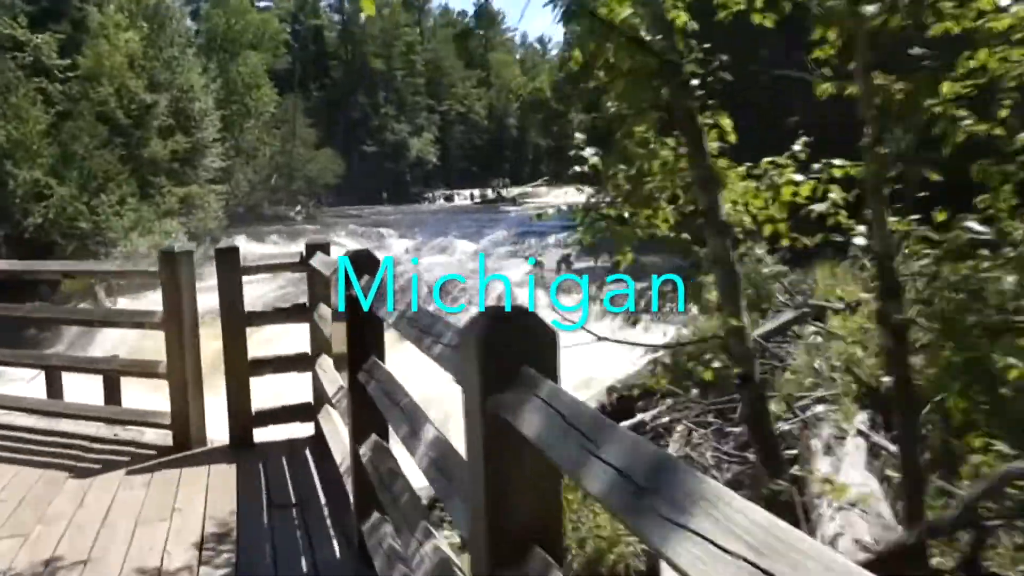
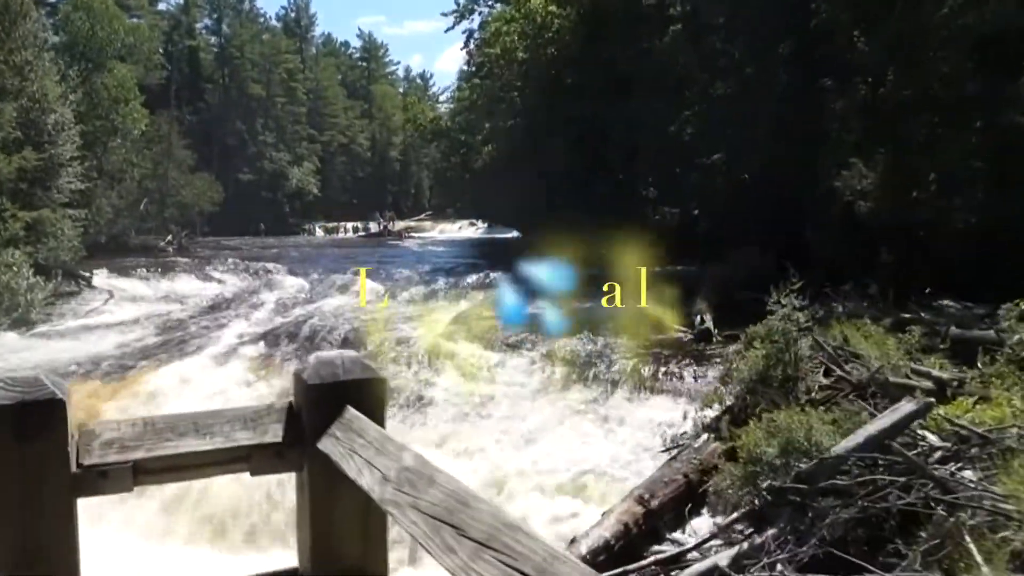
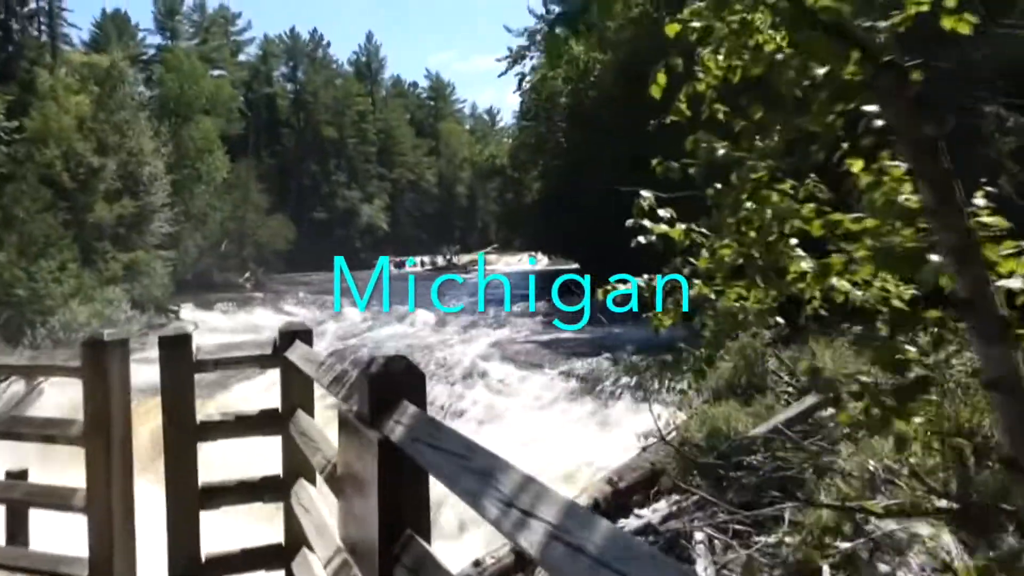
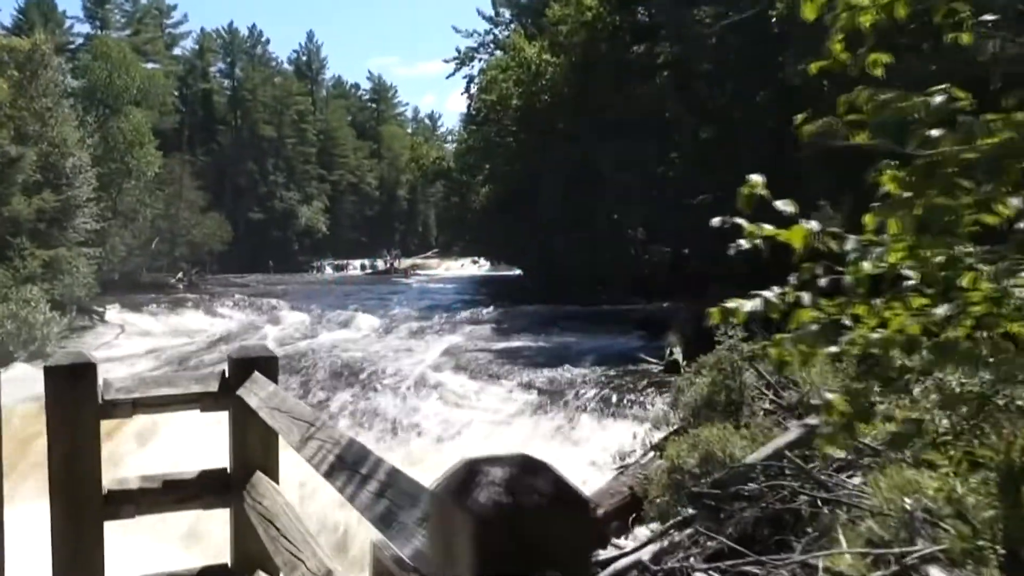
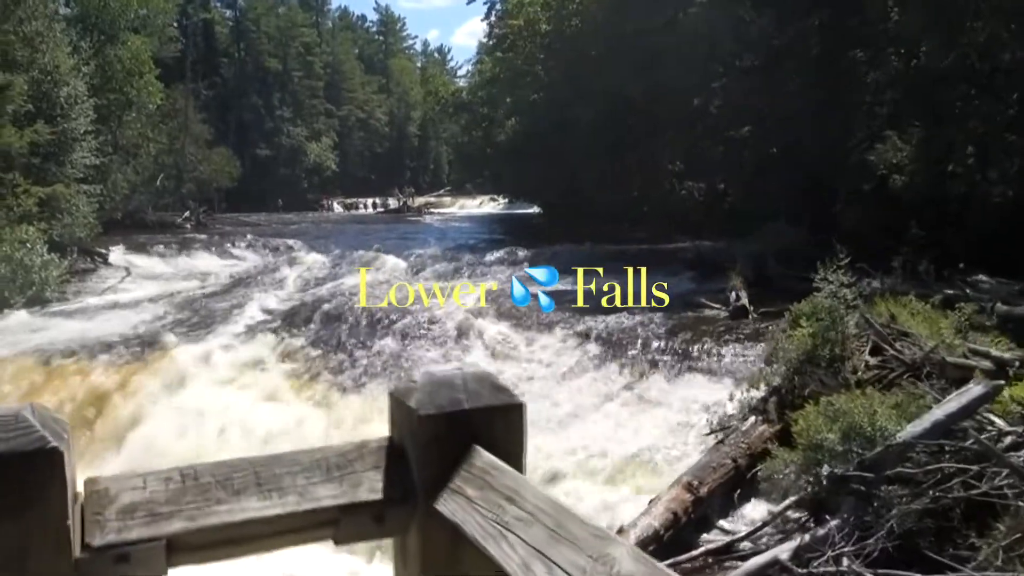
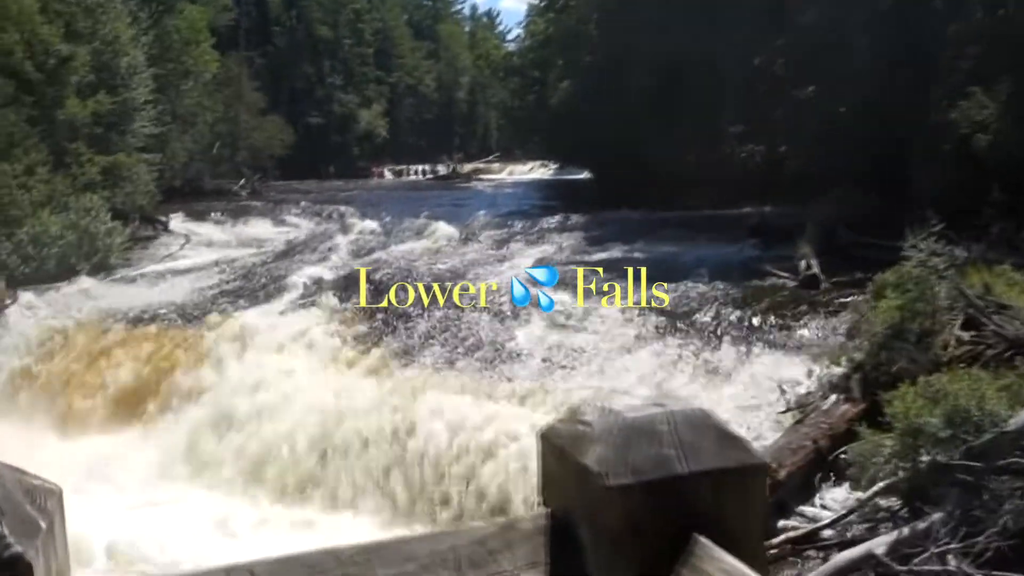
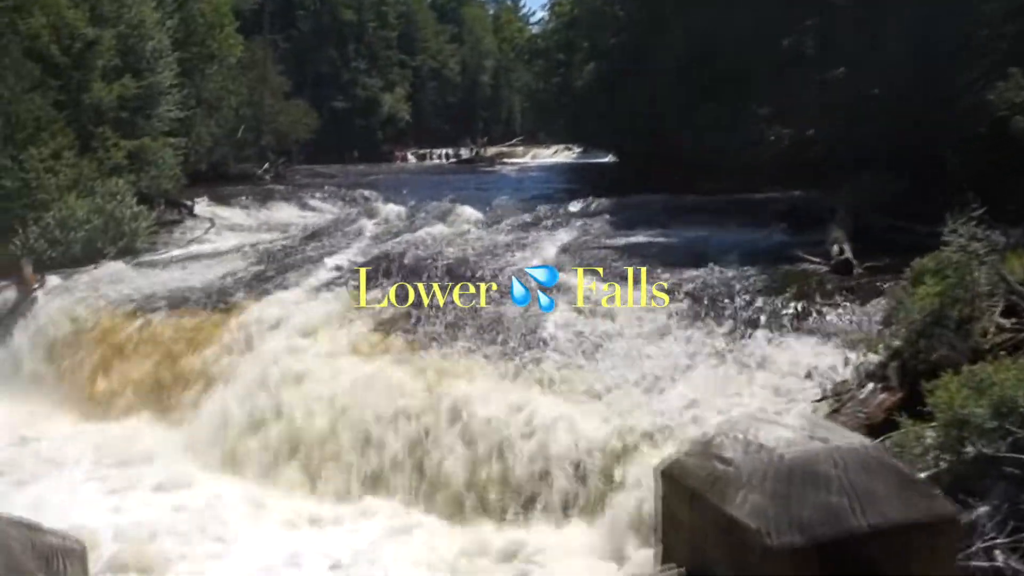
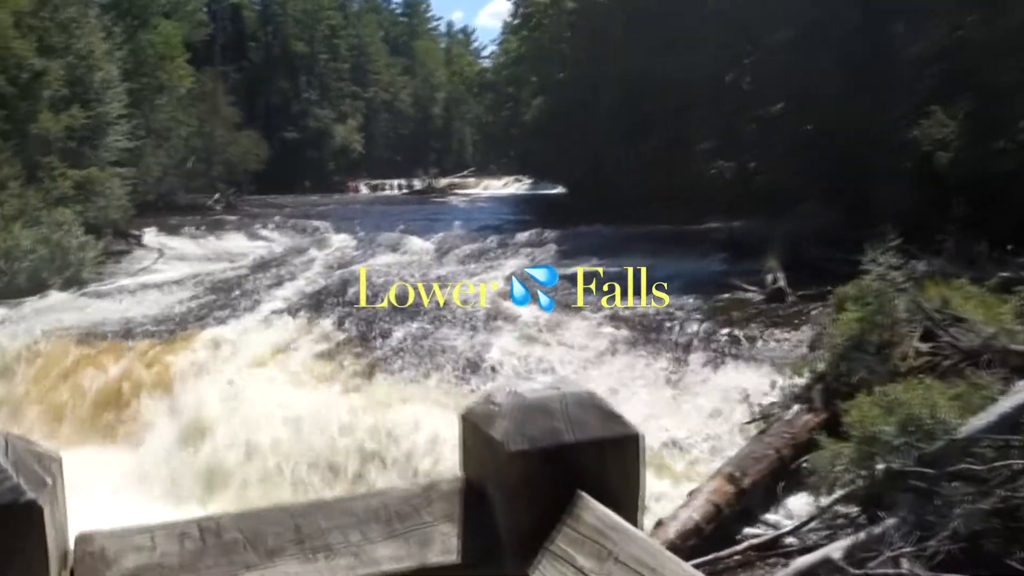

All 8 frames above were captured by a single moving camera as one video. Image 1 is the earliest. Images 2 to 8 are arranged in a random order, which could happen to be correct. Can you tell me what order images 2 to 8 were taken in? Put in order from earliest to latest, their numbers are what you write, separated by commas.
3, 4, 2, 5, 8, 6, 7
